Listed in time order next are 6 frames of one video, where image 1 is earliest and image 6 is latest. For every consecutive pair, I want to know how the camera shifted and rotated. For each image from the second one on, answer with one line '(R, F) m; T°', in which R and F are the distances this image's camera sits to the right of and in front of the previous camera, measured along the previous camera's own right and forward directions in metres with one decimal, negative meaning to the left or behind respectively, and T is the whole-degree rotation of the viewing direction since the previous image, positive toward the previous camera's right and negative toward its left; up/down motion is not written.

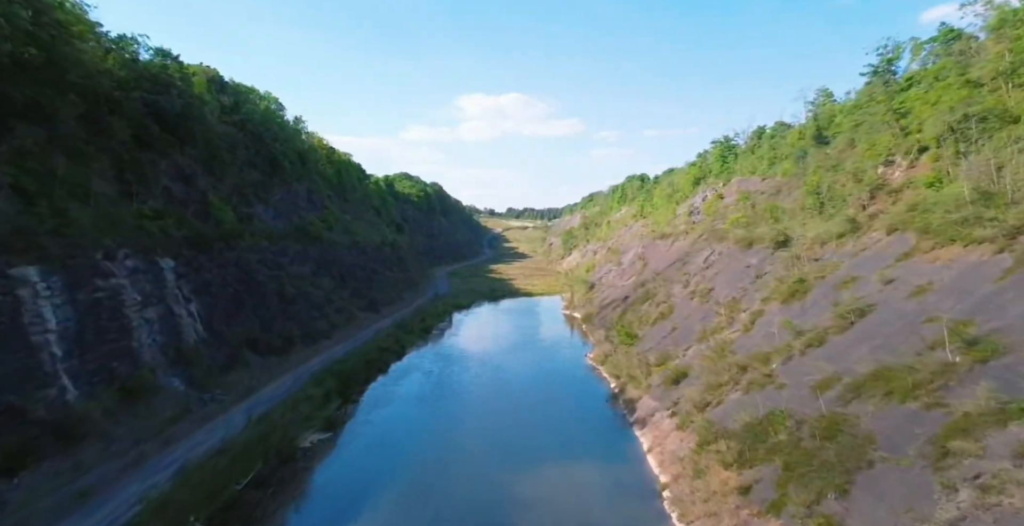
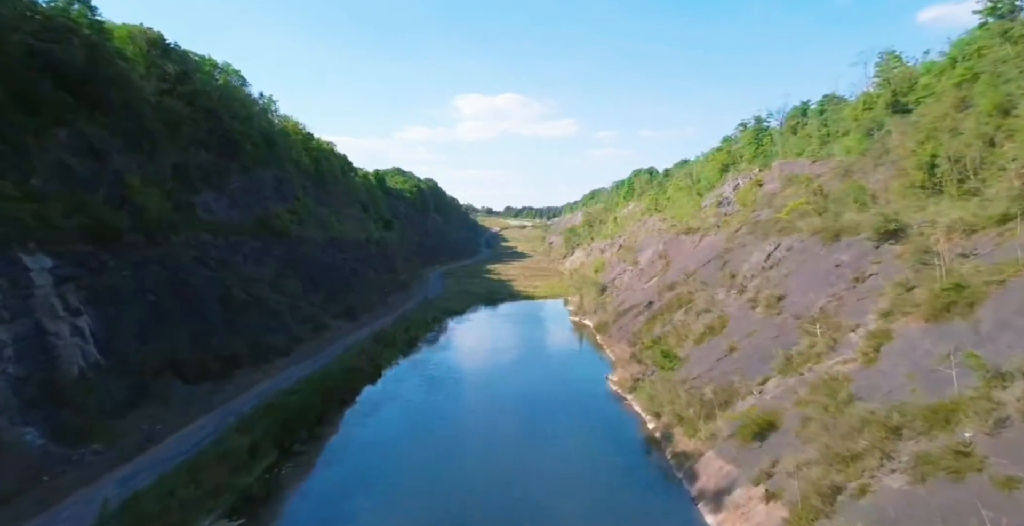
(-0.1, +5.7) m; 0°
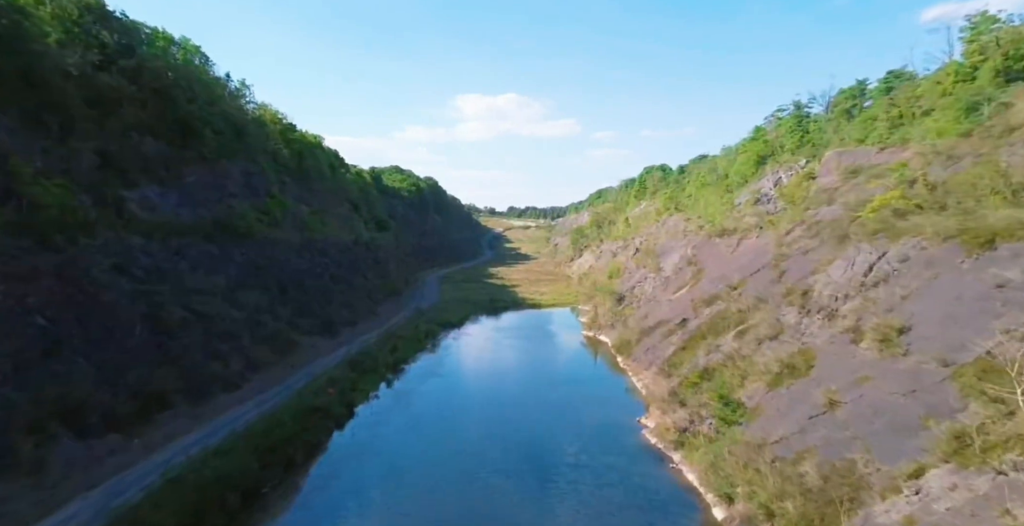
(-0.1, +5.0) m; 0°
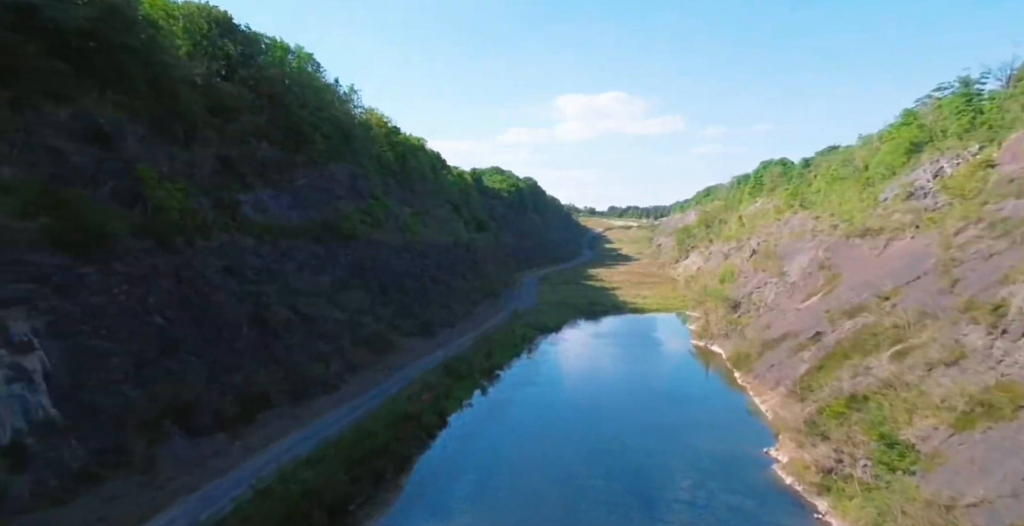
(-0.2, +2.0) m; -9°
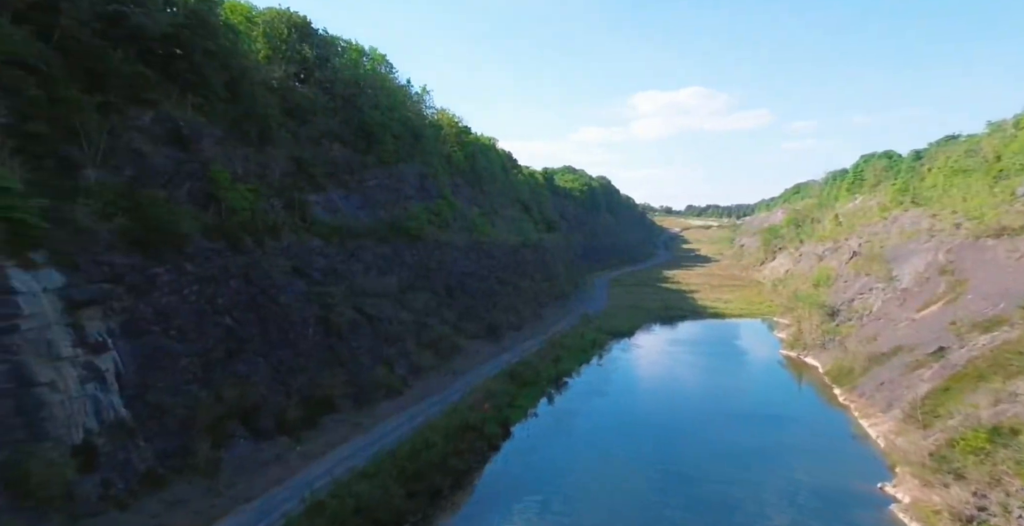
(0.0, +1.5) m; -7°
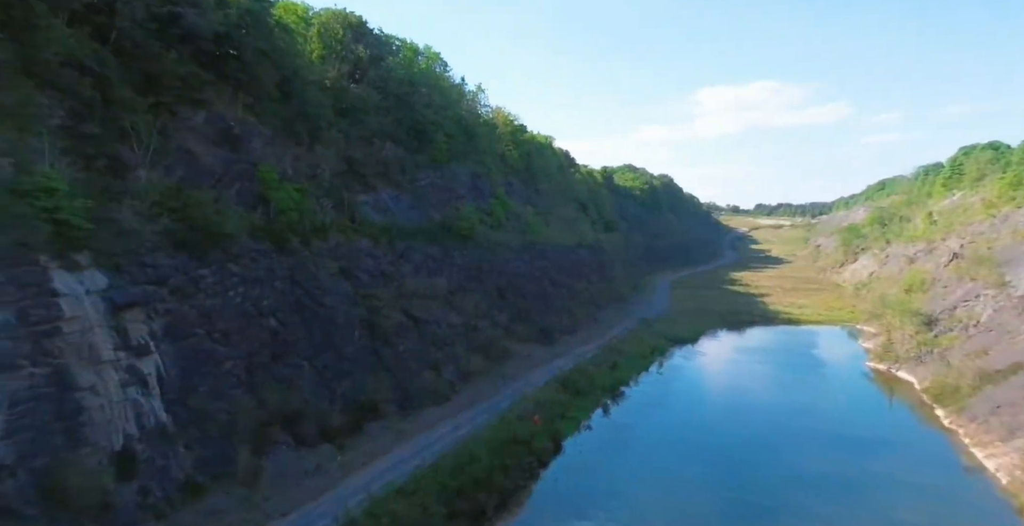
(+0.2, +1.7) m; -6°
